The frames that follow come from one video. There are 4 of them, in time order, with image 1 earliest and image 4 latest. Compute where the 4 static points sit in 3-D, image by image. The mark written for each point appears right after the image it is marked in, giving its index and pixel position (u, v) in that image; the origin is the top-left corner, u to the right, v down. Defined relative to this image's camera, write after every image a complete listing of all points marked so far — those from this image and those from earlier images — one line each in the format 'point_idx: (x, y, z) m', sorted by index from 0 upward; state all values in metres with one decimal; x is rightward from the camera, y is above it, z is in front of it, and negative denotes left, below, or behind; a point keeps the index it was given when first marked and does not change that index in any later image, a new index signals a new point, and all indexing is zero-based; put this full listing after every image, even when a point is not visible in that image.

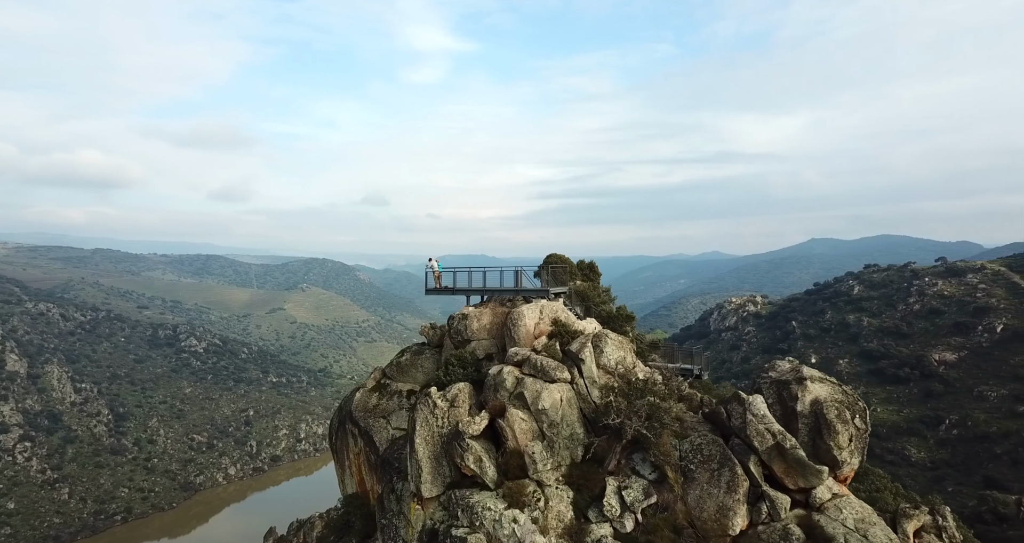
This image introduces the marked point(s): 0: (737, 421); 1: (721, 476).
0: (+8.0, -5.3, +19.5) m
1: (+7.2, -7.0, +18.7) m
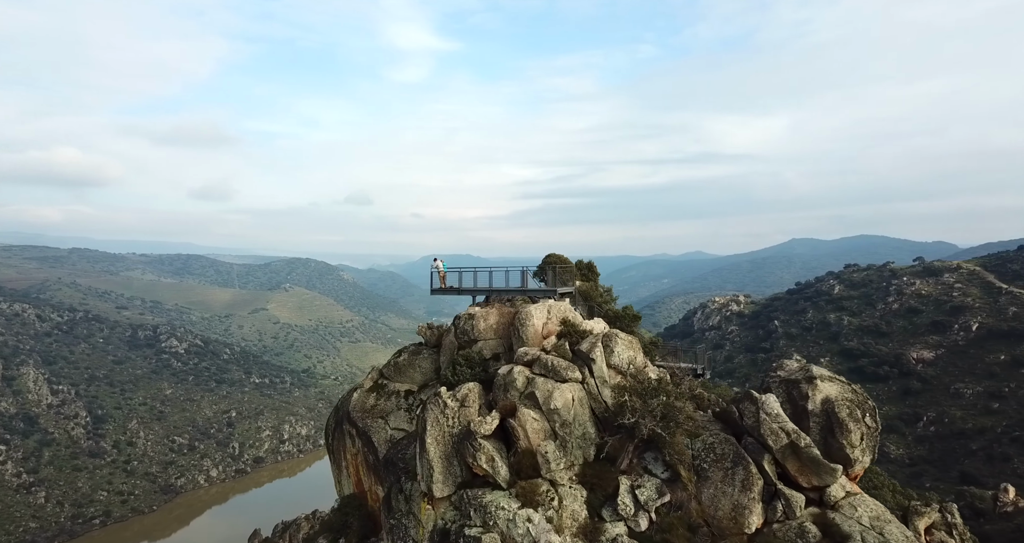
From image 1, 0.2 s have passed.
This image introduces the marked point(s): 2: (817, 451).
0: (+8.6, -5.3, +19.6) m
1: (+7.7, -7.0, +18.8) m
2: (+9.9, -5.8, +17.7) m
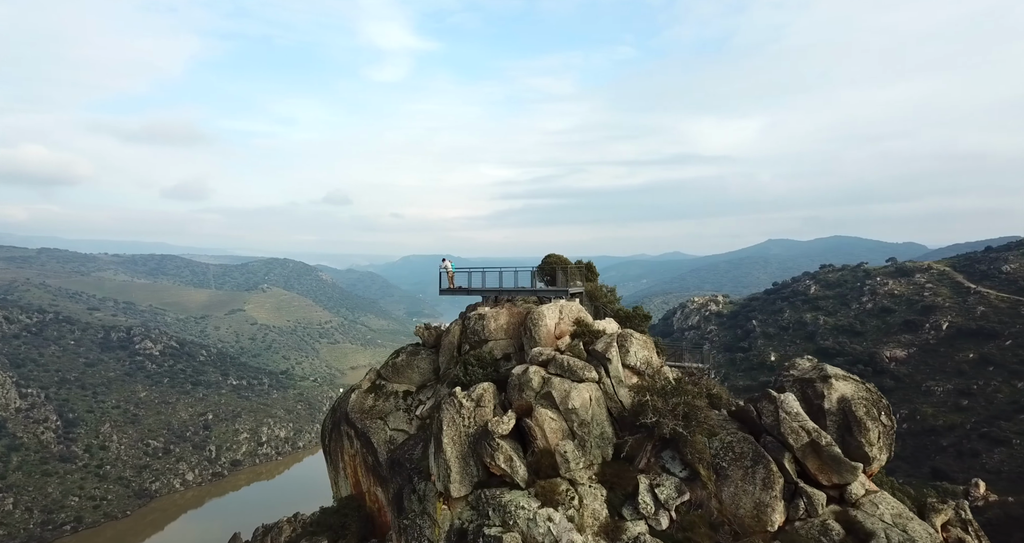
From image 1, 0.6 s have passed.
0: (+9.3, -5.3, +19.8) m
1: (+8.5, -7.0, +19.0) m
2: (+10.7, -5.8, +17.9) m
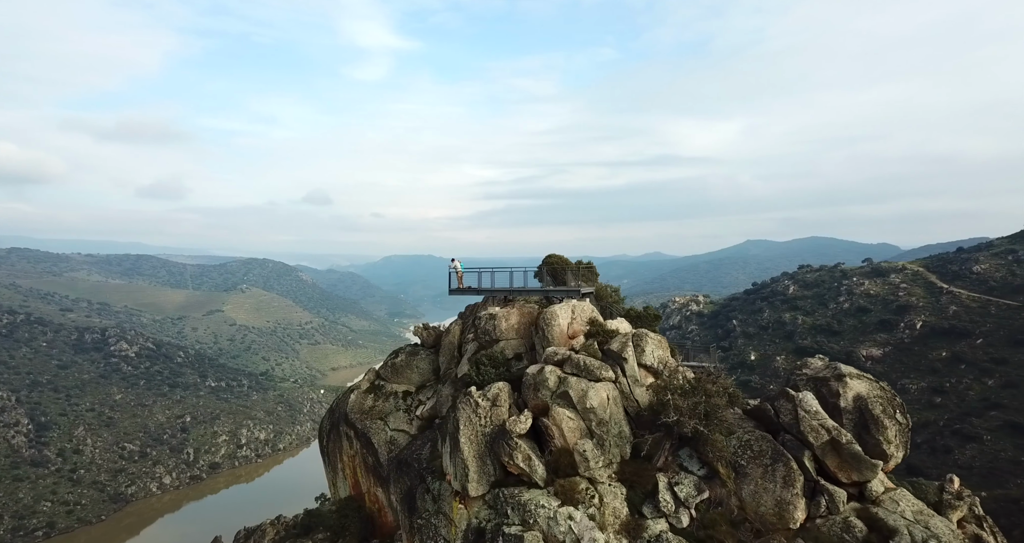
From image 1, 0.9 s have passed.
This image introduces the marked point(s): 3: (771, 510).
0: (+10.1, -5.3, +20.0) m
1: (+9.2, -7.0, +19.2) m
2: (+11.5, -5.8, +18.1) m
3: (+8.8, -8.2, +18.8) m
